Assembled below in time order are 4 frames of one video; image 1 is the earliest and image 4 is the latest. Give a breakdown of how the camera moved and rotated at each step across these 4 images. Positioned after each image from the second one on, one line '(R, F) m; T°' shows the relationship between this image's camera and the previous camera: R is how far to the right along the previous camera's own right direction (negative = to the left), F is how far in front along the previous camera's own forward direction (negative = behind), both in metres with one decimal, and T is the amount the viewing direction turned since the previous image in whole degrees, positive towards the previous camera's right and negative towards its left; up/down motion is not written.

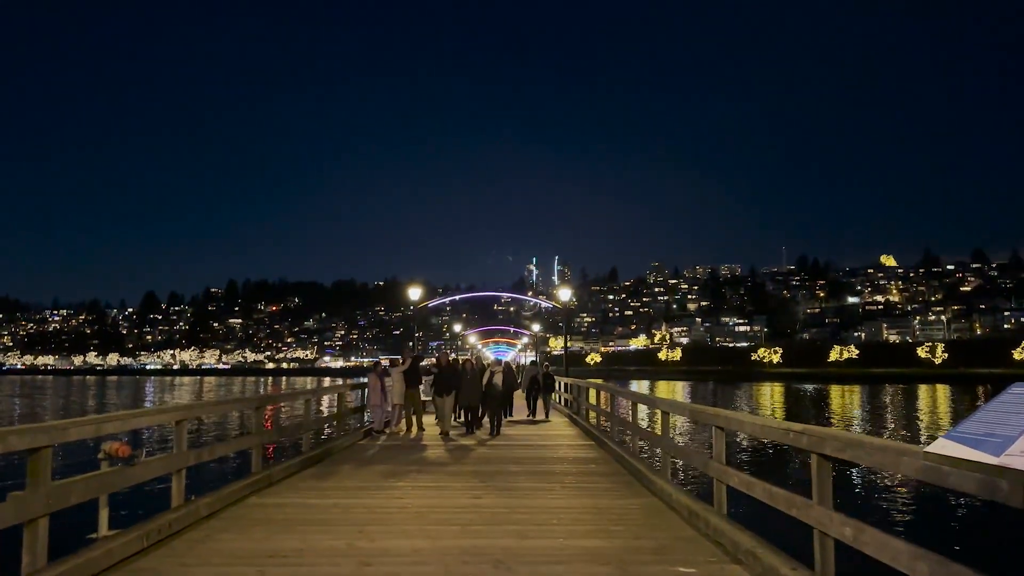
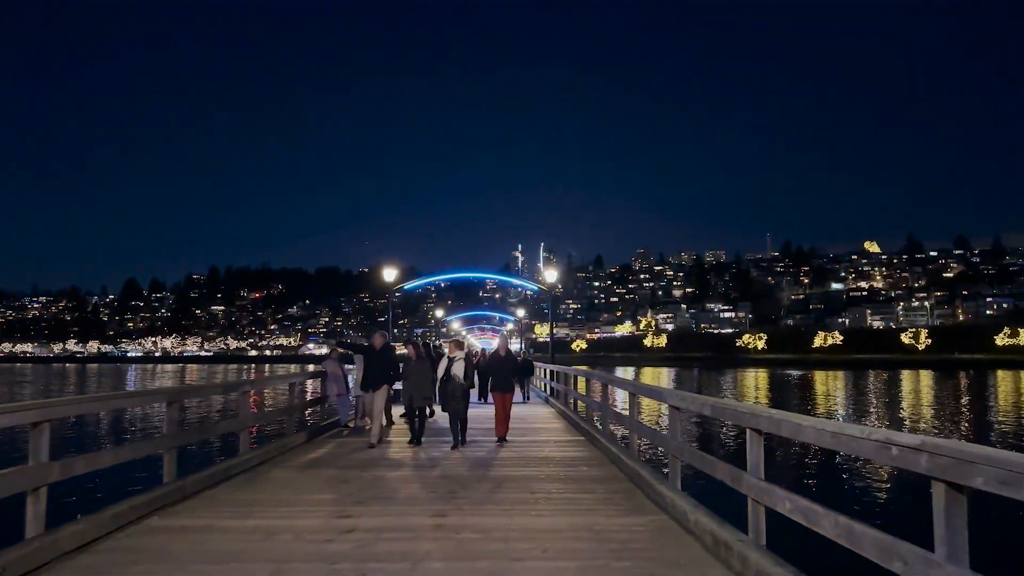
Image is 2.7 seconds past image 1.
(+0.1, +2.0) m; +1°
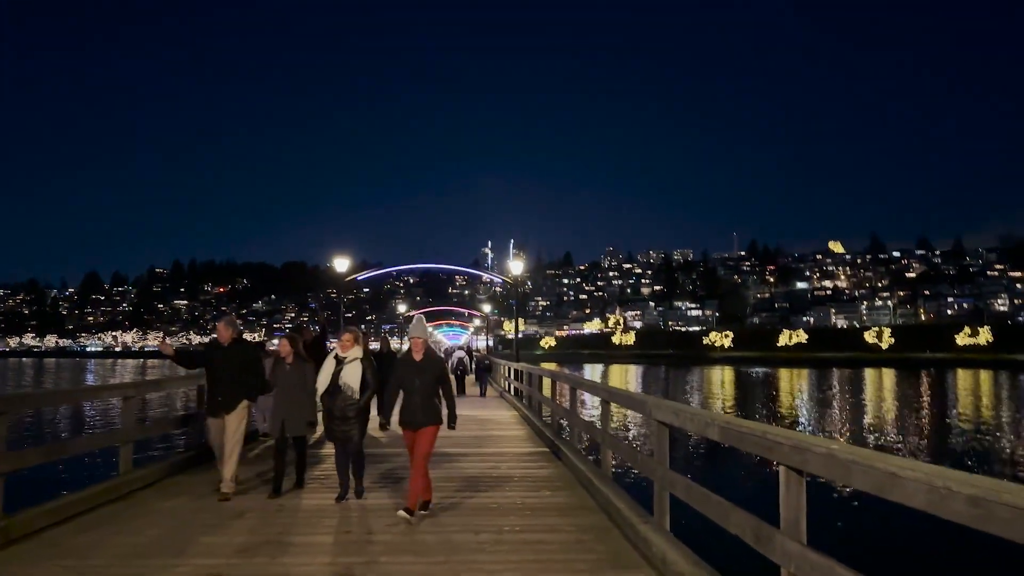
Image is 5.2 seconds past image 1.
(+0.2, +2.0) m; +2°
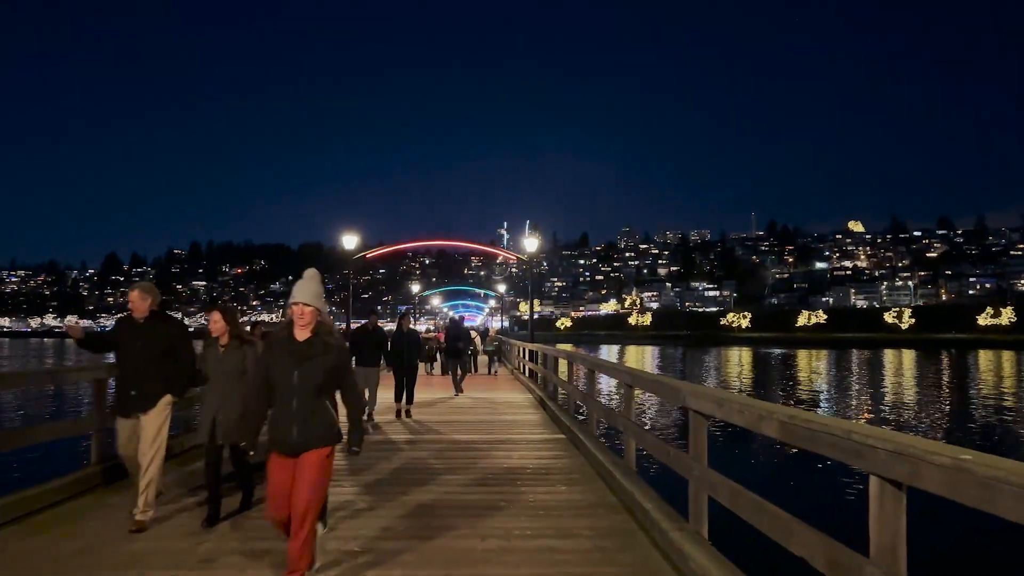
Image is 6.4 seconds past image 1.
(0.0, +1.0) m; -1°
